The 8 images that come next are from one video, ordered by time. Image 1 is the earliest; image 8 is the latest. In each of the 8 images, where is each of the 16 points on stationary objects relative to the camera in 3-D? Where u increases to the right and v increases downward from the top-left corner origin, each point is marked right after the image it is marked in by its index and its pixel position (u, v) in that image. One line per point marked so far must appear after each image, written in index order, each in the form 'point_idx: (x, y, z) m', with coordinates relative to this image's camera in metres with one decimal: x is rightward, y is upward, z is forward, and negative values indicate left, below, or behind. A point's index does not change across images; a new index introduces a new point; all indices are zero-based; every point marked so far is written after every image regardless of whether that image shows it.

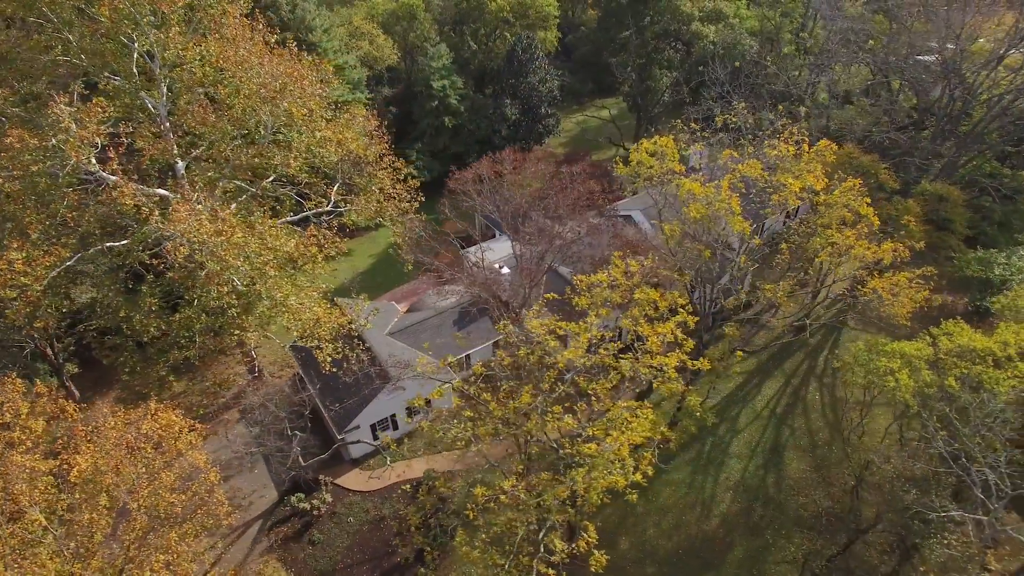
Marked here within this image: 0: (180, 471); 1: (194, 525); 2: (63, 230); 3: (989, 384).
0: (-8.4, -4.5, +14.0) m
1: (-7.9, -5.8, +13.9) m
2: (-12.7, +1.6, +16.0) m
3: (+10.3, -2.1, +12.3) m
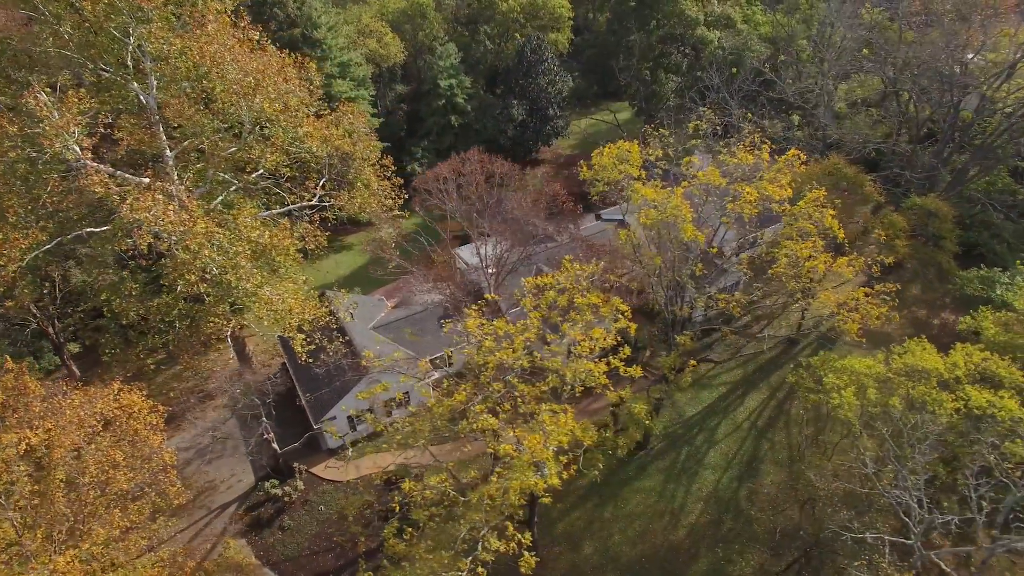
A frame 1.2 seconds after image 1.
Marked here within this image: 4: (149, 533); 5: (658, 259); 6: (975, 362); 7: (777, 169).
0: (-9.9, -4.2, +14.5) m
1: (-9.4, -5.5, +14.4) m
2: (-13.8, +2.1, +16.7) m
3: (+8.8, -2.5, +12.0) m
4: (-9.4, -6.4, +14.8) m
5: (+3.8, +0.8, +16.0) m
6: (+10.4, -1.7, +12.8) m
7: (+7.6, +3.5, +16.5) m
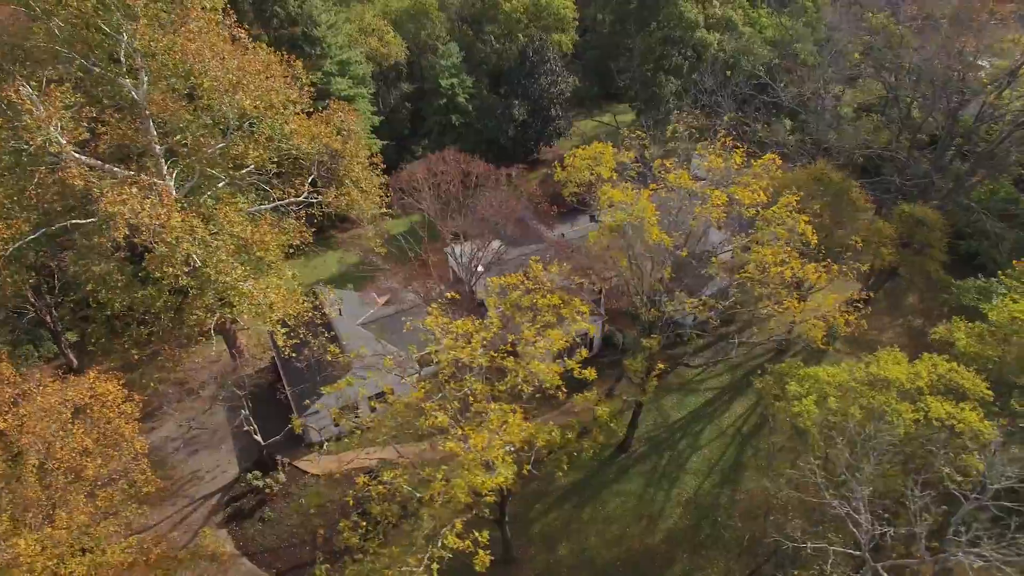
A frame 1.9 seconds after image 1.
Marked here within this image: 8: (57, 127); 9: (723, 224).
0: (-10.8, -3.9, +14.8) m
1: (-10.4, -5.3, +14.7) m
2: (-14.5, +2.4, +17.1) m
3: (+7.9, -2.7, +11.8) m
4: (-10.4, -6.2, +15.1) m
5: (+3.0, +0.8, +16.0) m
6: (+9.5, -1.9, +12.6) m
7: (+6.9, +3.4, +16.4) m
8: (-13.1, +4.6, +16.2) m
9: (+6.0, +1.8, +16.1) m
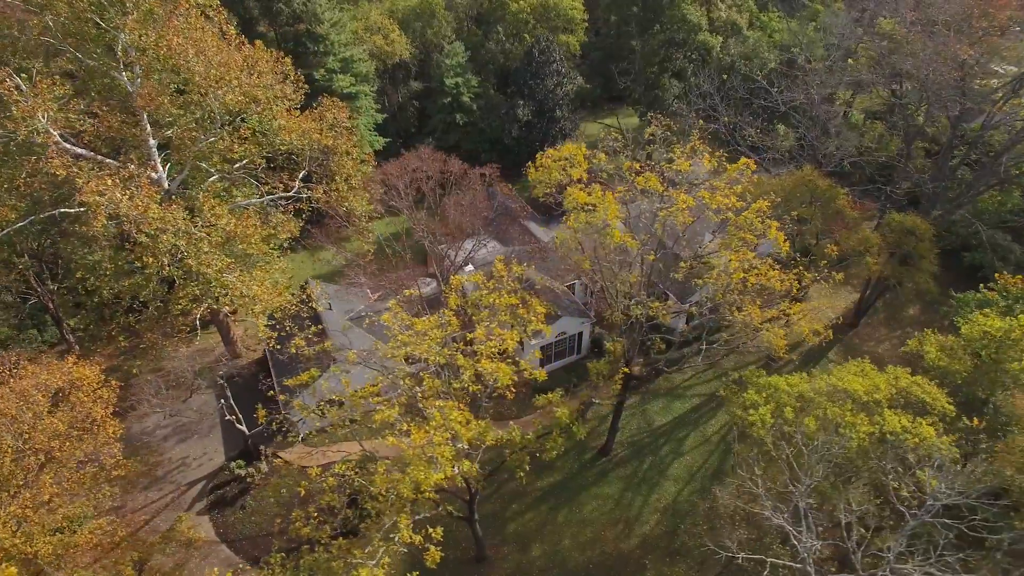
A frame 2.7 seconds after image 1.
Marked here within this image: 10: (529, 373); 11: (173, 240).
0: (-11.8, -3.6, +15.2) m
1: (-11.5, -5.0, +15.1) m
2: (-15.3, +2.9, +17.6) m
3: (+6.8, -2.9, +11.6) m
4: (-11.5, -5.9, +15.5) m
5: (+2.2, +0.7, +16.0) m
6: (+8.4, -2.1, +12.4) m
7: (+6.1, +3.2, +16.3) m
8: (-13.8, +5.0, +16.6) m
9: (+5.2, +1.7, +15.9) m
10: (+0.2, -2.0, +13.6) m
11: (-11.1, +1.6, +18.6) m
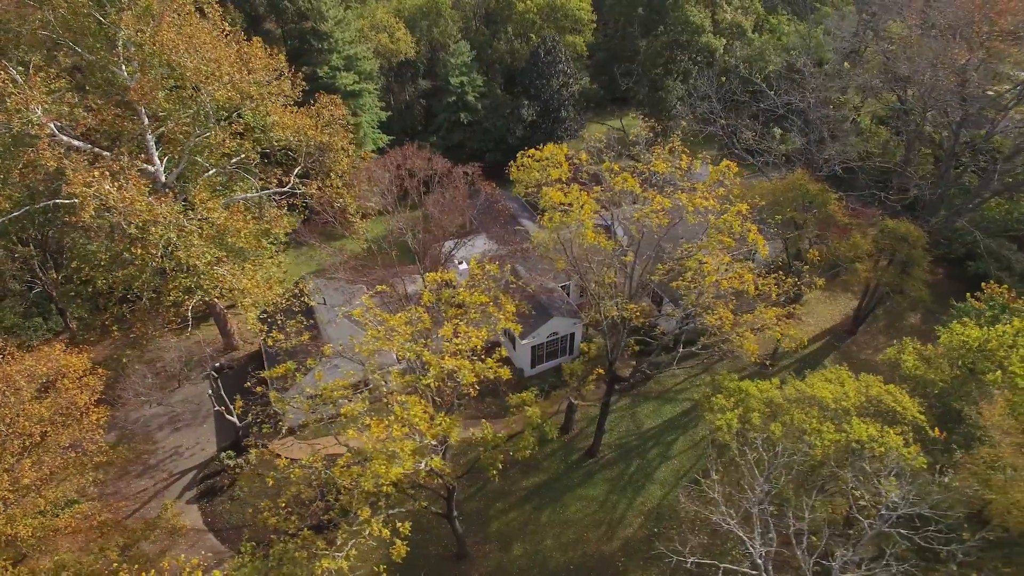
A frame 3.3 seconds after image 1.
0: (-12.5, -3.3, +15.6) m
1: (-12.2, -4.7, +15.4) m
2: (-15.8, +3.3, +18.0) m
3: (+6.0, -3.0, +11.5) m
4: (-12.2, -5.6, +15.8) m
5: (+1.6, +0.7, +16.0) m
6: (+7.7, -2.3, +12.2) m
7: (+5.6, +3.1, +16.2) m
8: (-14.2, +5.3, +17.0) m
9: (+4.6, +1.6, +15.9) m
10: (-0.5, -1.9, +13.6) m
11: (-11.6, +1.8, +18.9) m
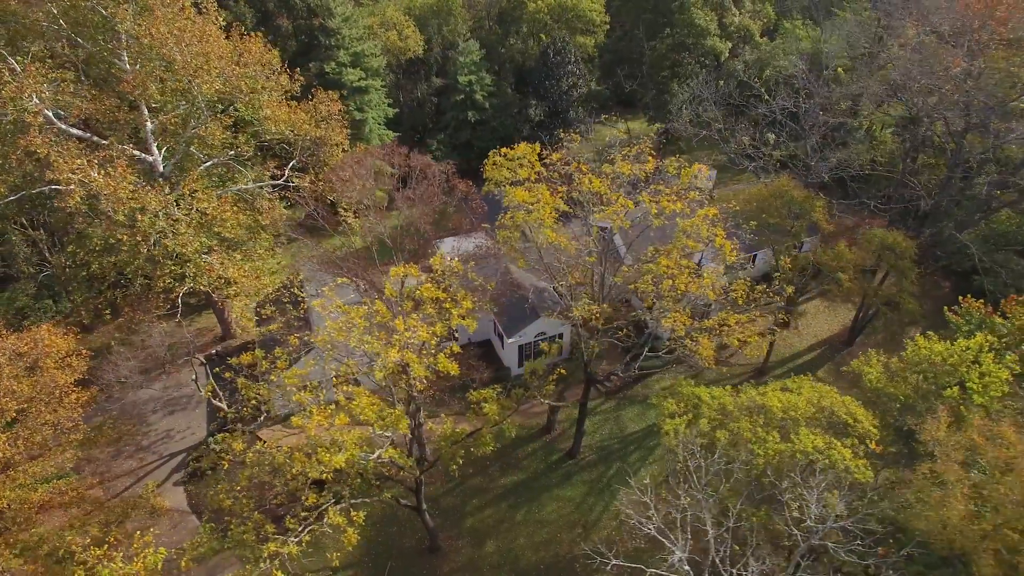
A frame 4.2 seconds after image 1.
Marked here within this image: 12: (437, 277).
0: (-13.5, -2.8, +16.2) m
1: (-13.2, -4.2, +16.0) m
2: (-16.5, +3.9, +18.7) m
3: (+4.8, -3.1, +11.4) m
4: (-13.3, -5.1, +16.4) m
5: (+0.7, +0.7, +16.0) m
6: (+6.6, -2.5, +12.0) m
7: (+4.8, +2.9, +16.0) m
8: (-14.9, +5.9, +17.7) m
9: (+3.8, +1.5, +15.8) m
10: (-1.5, -1.8, +13.8) m
11: (-12.3, +2.3, +19.4) m
12: (-2.2, +0.3, +16.3) m
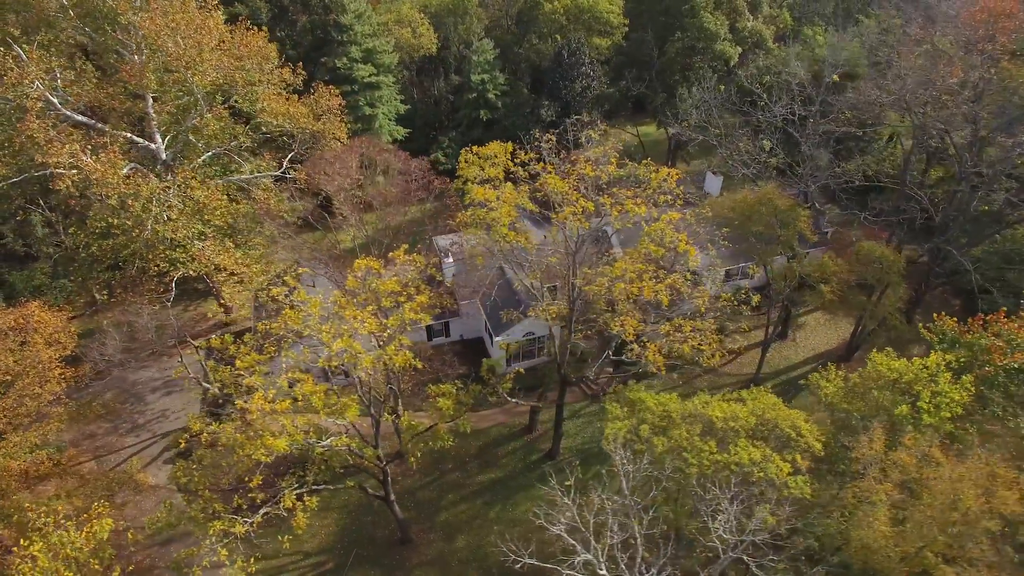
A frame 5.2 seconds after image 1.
0: (-14.5, -2.1, +16.9) m
1: (-14.4, -3.5, +16.8) m
2: (-17.1, +4.6, +19.6) m
3: (+3.5, -3.2, +11.3) m
4: (-14.4, -4.4, +17.2) m
5: (-0.2, +0.7, +16.1) m
6: (+5.3, -2.7, +11.8) m
7: (+4.0, +2.8, +15.9) m
8: (-15.5, +6.6, +18.5) m
9: (+2.9, +1.4, +15.7) m
10: (-2.7, -1.7, +14.0) m
11: (-12.9, +2.9, +20.1) m
12: (-3.1, +0.5, +16.5) m
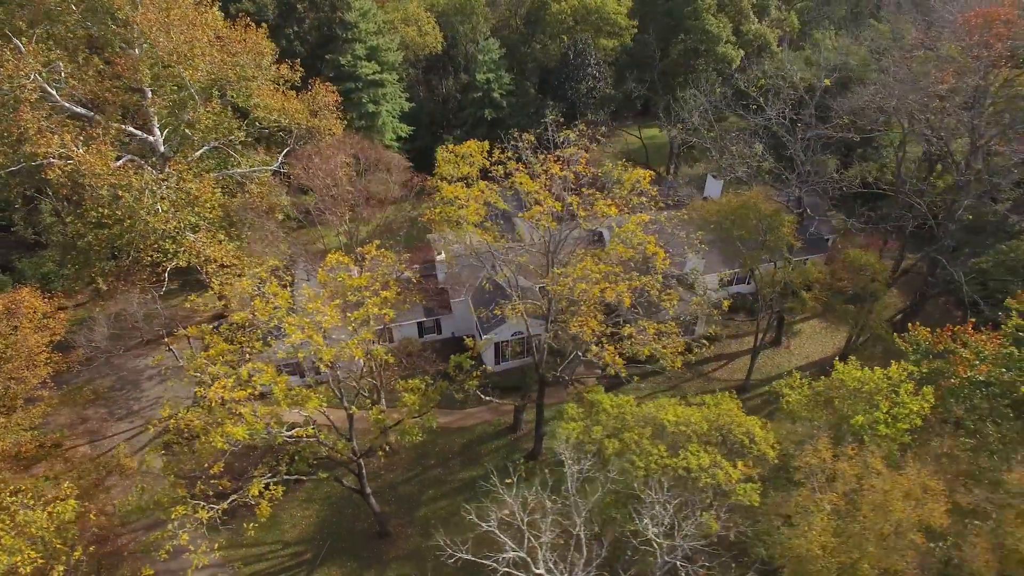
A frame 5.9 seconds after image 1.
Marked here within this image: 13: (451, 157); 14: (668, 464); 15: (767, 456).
0: (-15.3, -1.7, +17.4) m
1: (-15.2, -3.1, +17.2) m
2: (-17.6, +5.2, +20.2) m
3: (+2.5, -3.3, +11.2) m
4: (-15.3, -4.0, +17.6) m
5: (-1.0, +0.8, +16.1) m
6: (+4.3, -2.8, +11.7) m
7: (+3.2, +2.8, +15.8) m
8: (-16.0, +7.0, +19.0) m
9: (+2.1, +1.4, +15.7) m
10: (-3.6, -1.6, +14.1) m
11: (-13.5, +3.3, +20.6) m
12: (-3.9, +0.6, +16.7) m
13: (-1.6, +3.8, +16.4) m
14: (+3.1, -3.4, +10.9) m
15: (+5.0, -3.3, +11.1) m
